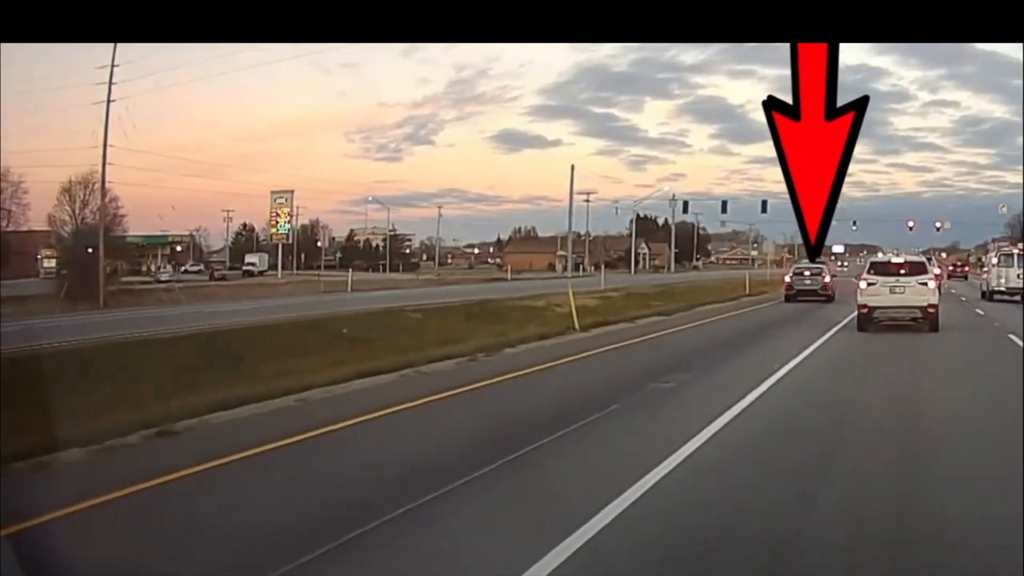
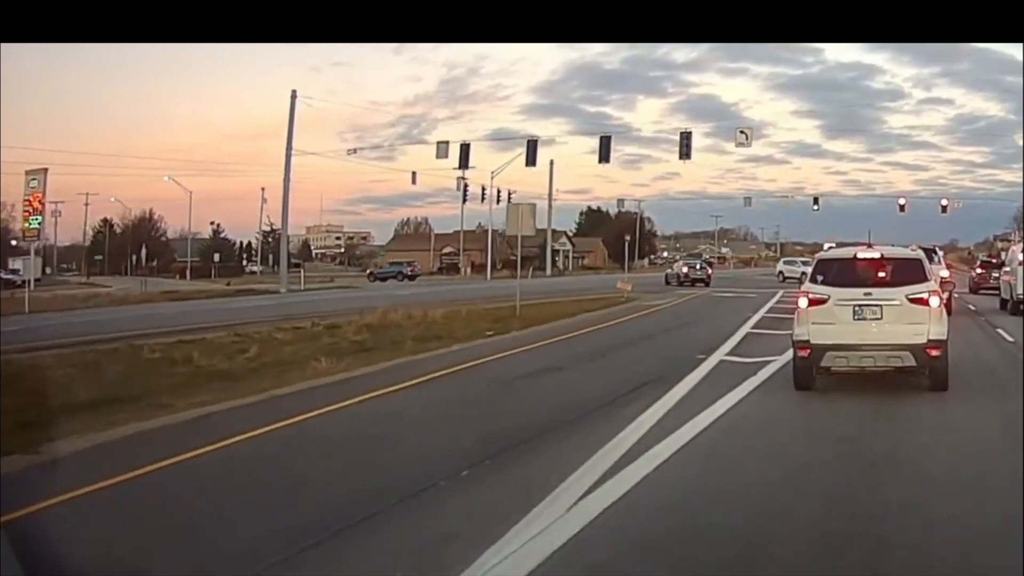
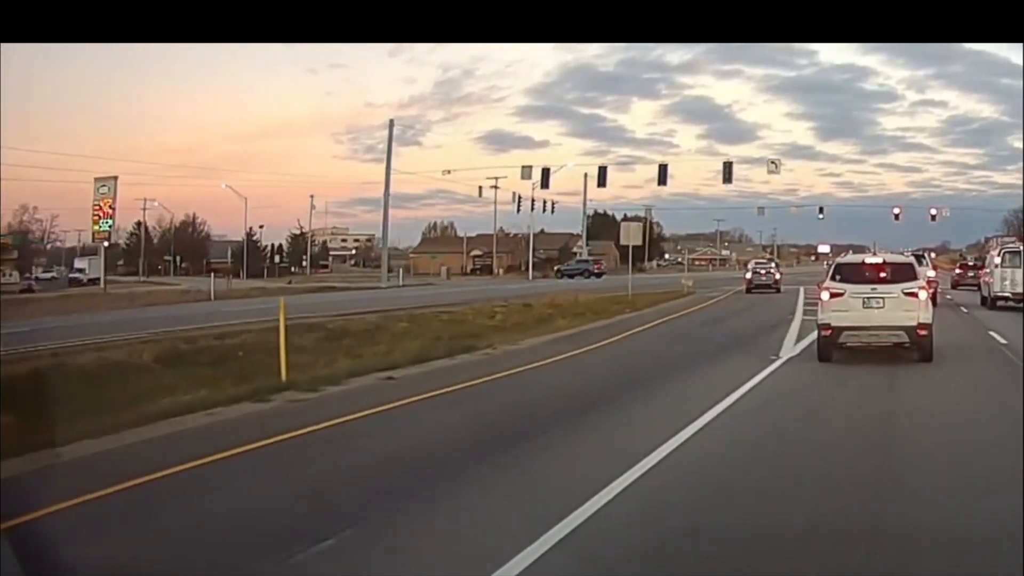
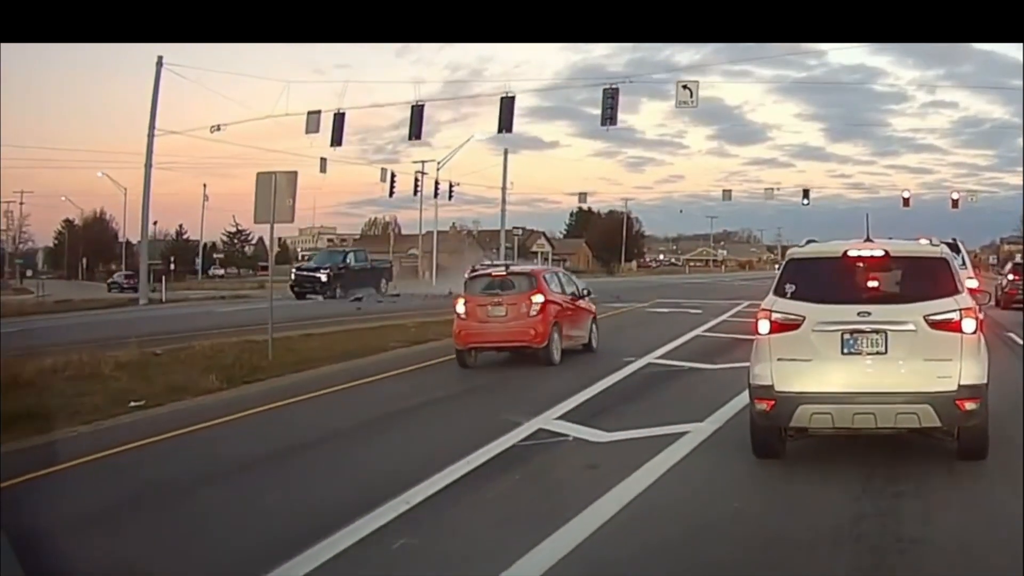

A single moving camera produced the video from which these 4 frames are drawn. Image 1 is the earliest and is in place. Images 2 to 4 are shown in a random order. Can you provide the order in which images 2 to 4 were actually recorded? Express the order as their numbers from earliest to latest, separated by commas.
3, 2, 4
